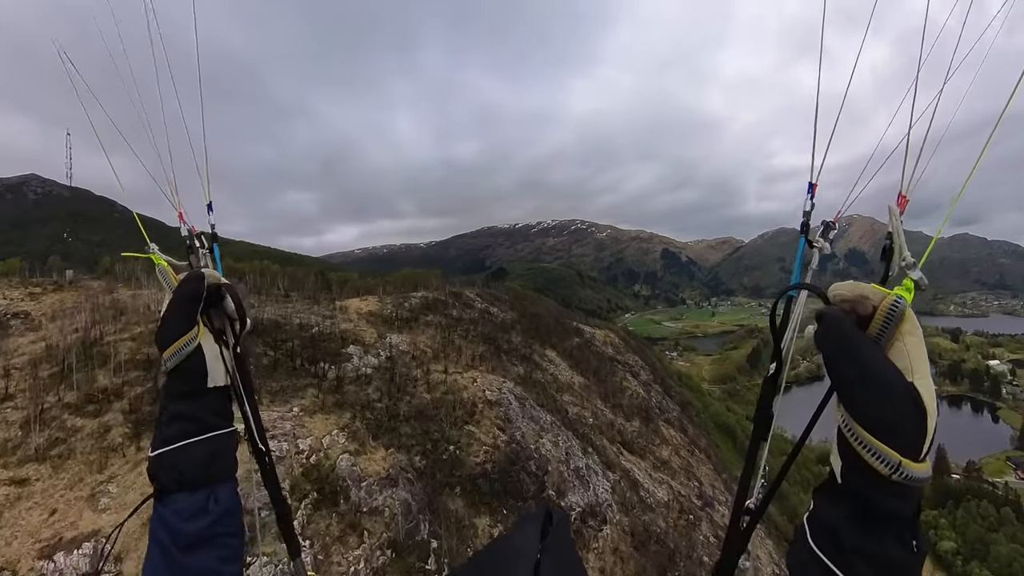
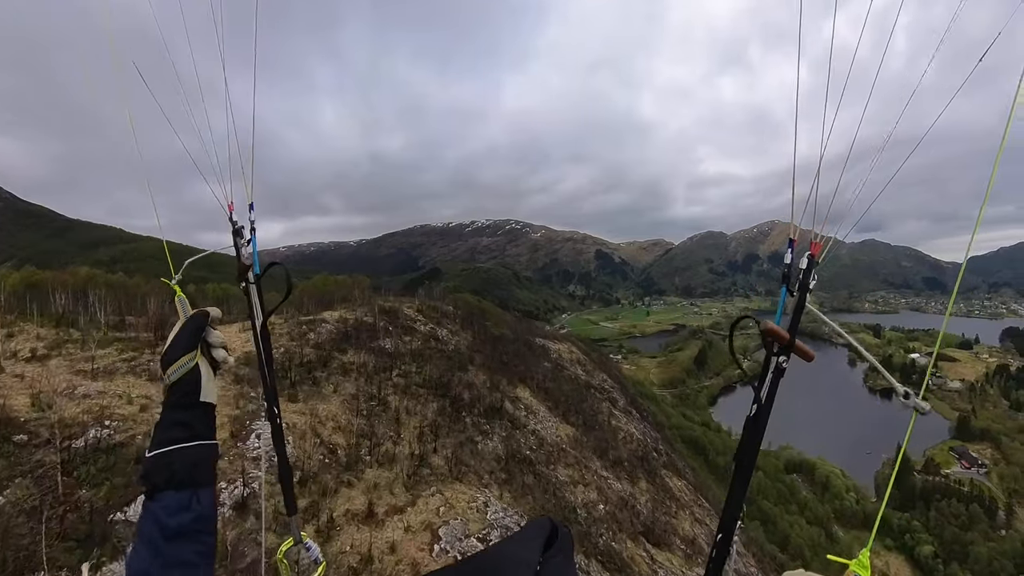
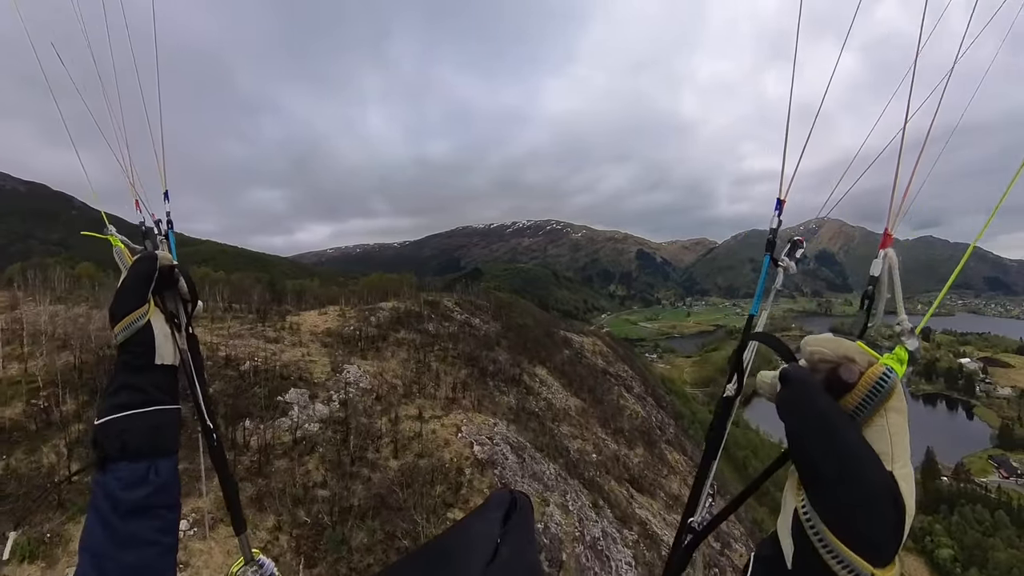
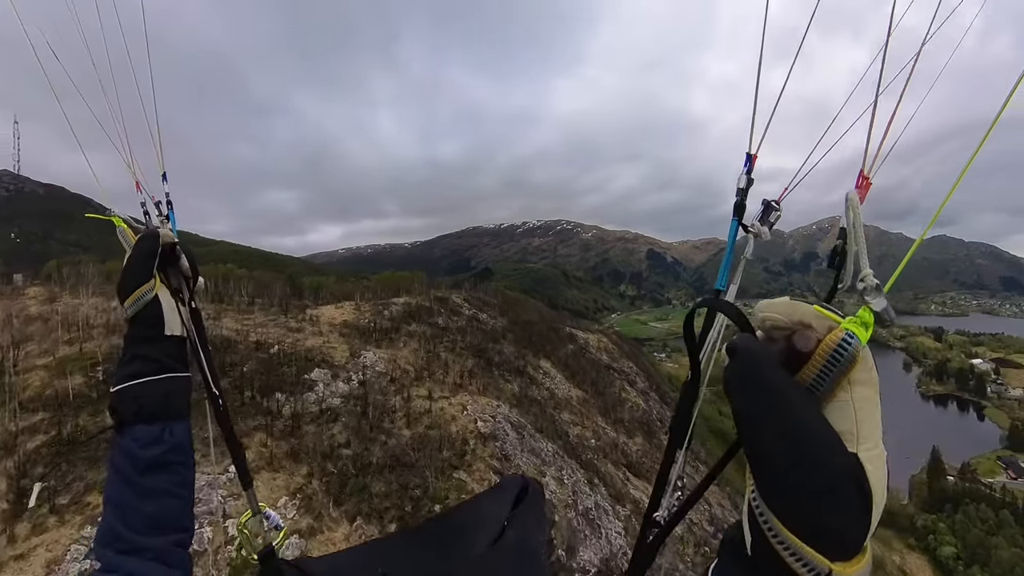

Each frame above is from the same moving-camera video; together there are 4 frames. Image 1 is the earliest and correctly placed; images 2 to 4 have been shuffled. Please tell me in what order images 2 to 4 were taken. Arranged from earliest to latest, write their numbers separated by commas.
4, 3, 2
